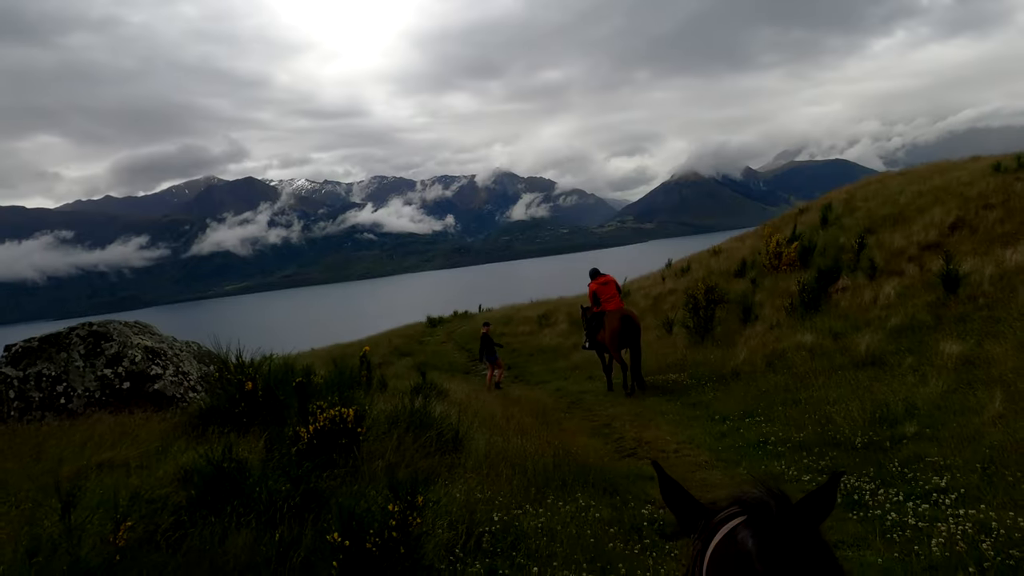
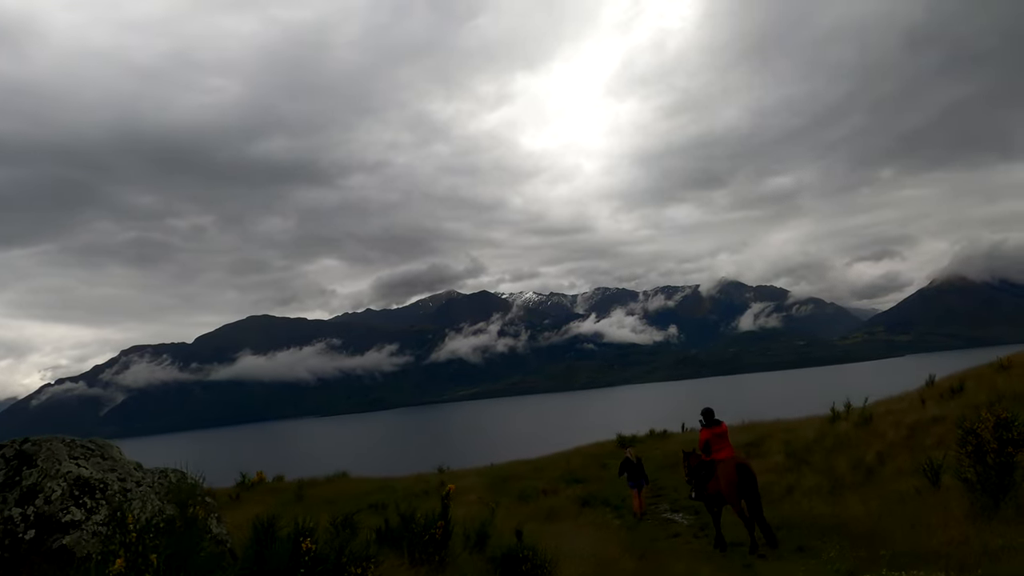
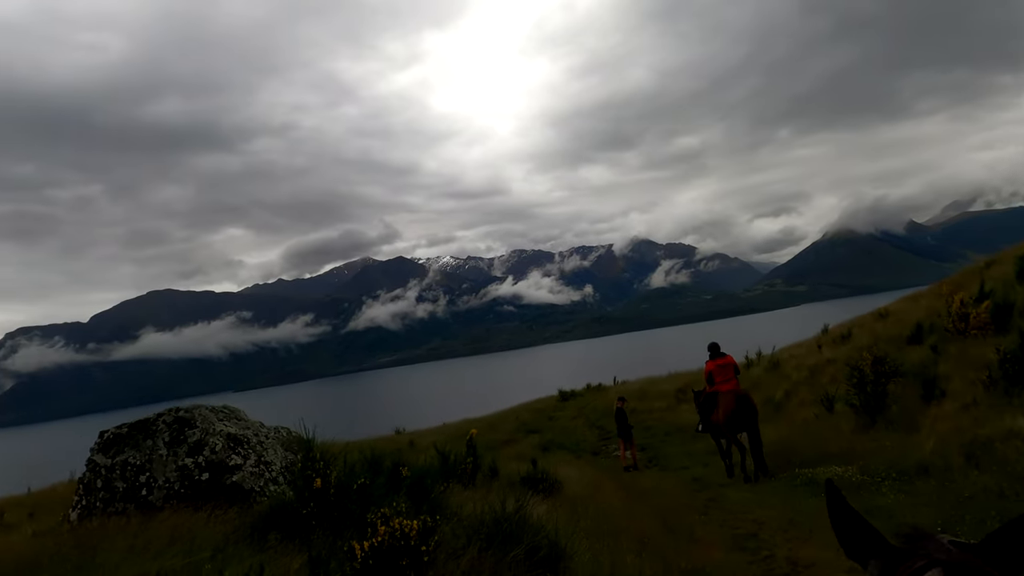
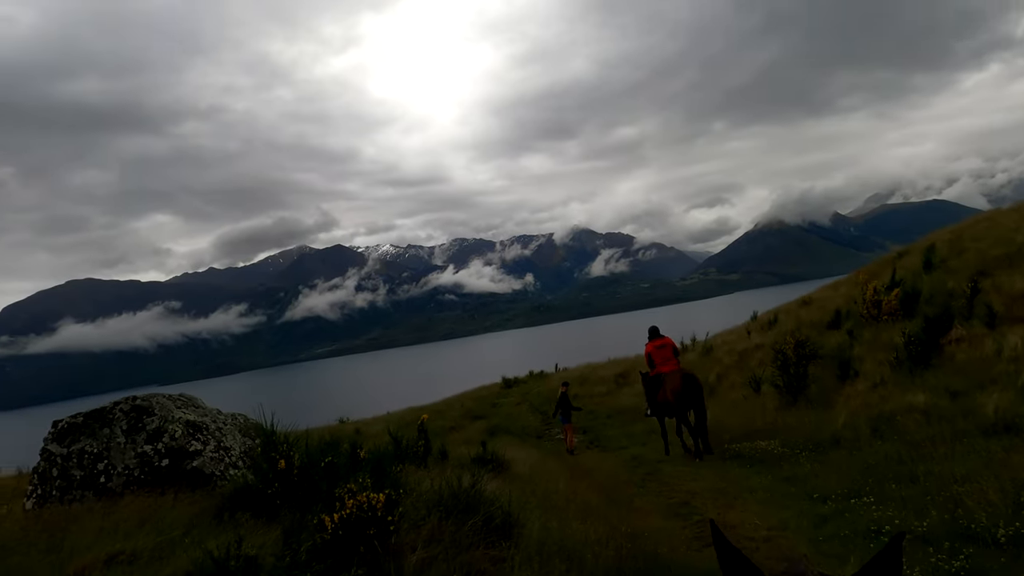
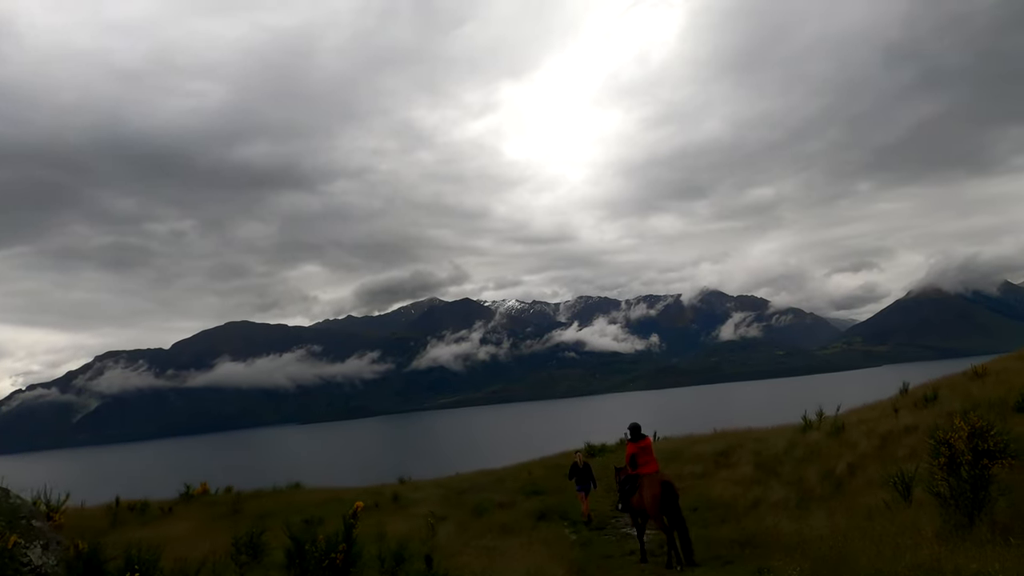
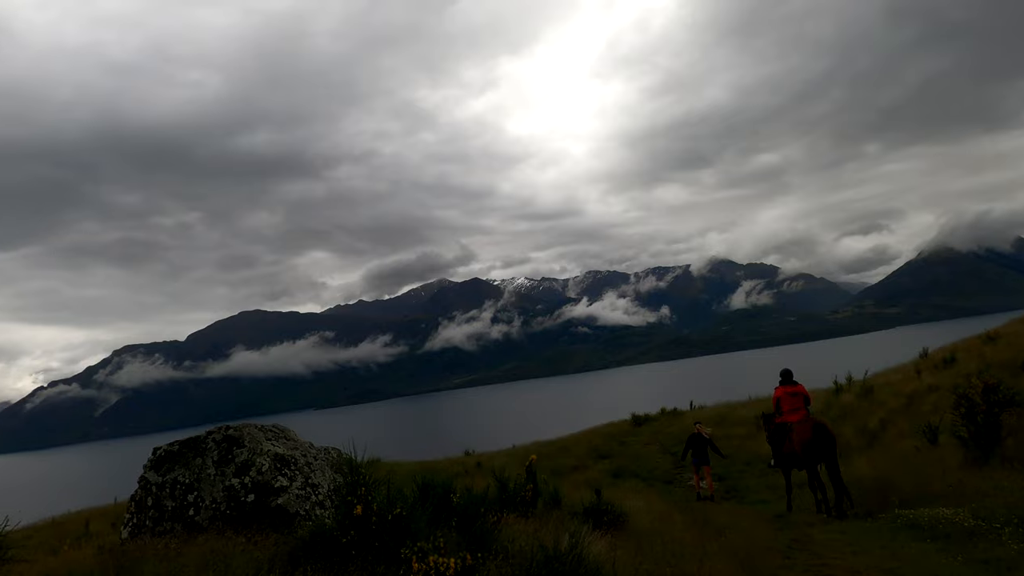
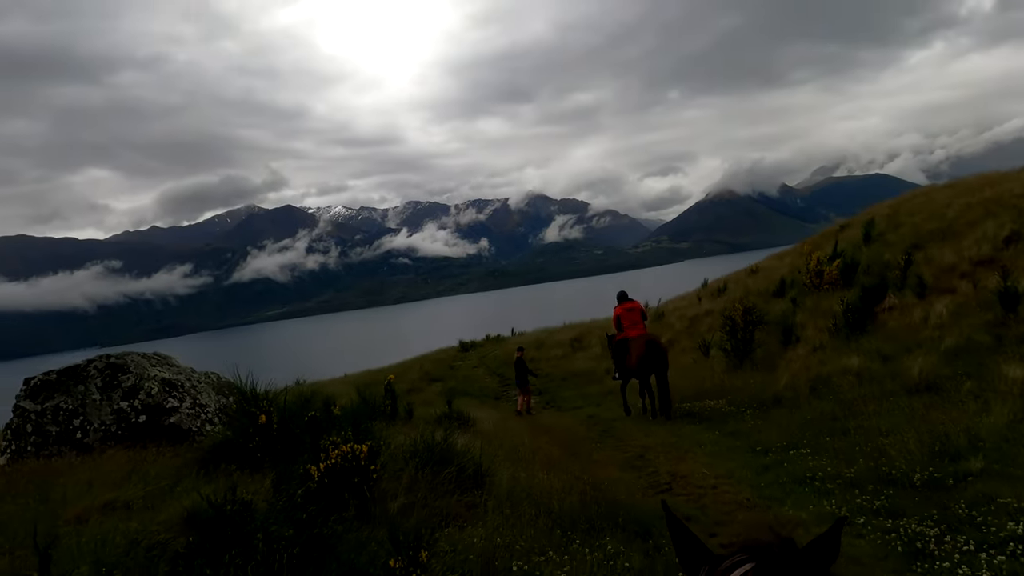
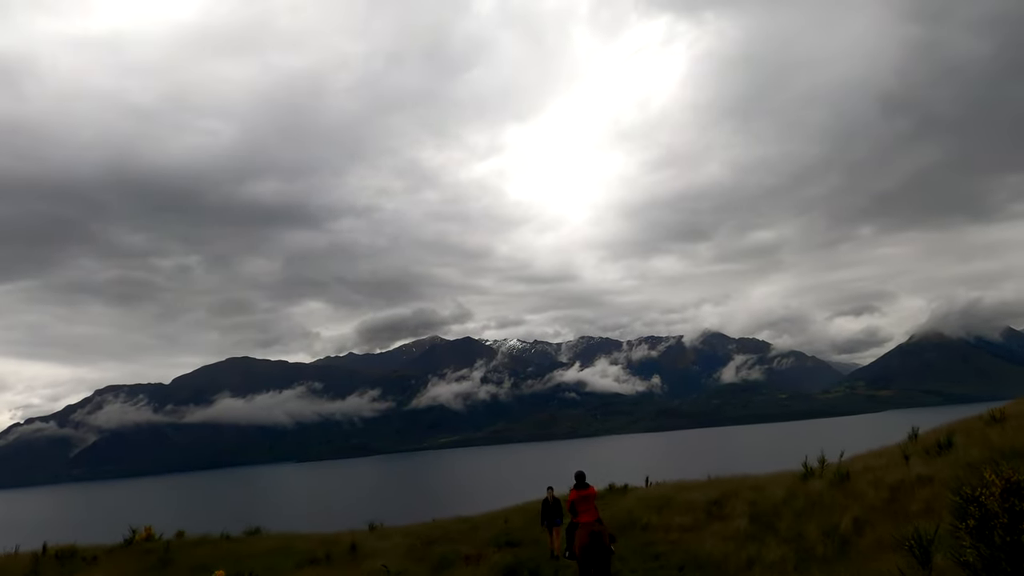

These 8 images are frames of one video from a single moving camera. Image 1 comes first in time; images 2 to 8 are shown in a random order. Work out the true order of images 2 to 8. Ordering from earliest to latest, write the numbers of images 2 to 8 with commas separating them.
7, 4, 3, 6, 2, 5, 8
